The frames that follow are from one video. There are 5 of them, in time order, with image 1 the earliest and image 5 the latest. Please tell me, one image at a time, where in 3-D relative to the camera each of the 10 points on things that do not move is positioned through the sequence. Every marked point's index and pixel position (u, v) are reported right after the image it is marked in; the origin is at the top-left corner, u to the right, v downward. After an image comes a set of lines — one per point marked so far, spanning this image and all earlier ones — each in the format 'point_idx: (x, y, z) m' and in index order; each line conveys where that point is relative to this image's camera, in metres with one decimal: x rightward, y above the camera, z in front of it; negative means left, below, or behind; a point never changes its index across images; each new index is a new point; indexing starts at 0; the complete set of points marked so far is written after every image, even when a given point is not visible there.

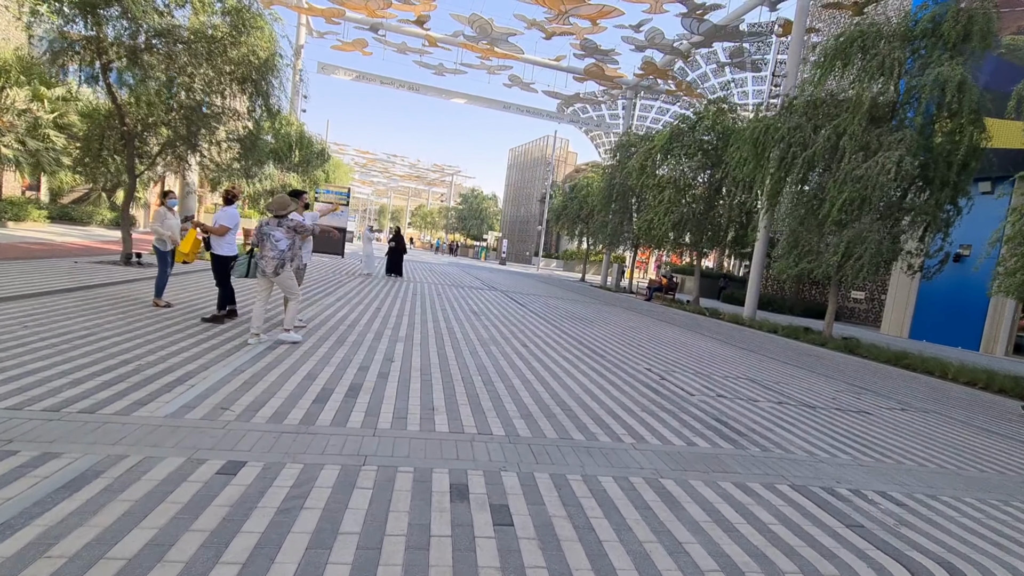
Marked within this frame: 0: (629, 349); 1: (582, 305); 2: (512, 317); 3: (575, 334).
0: (+2.2, -1.1, +9.2) m
1: (+2.6, -0.6, +17.4) m
2: (0.0, -0.7, +12.8) m
3: (+1.4, -1.0, +10.8) m
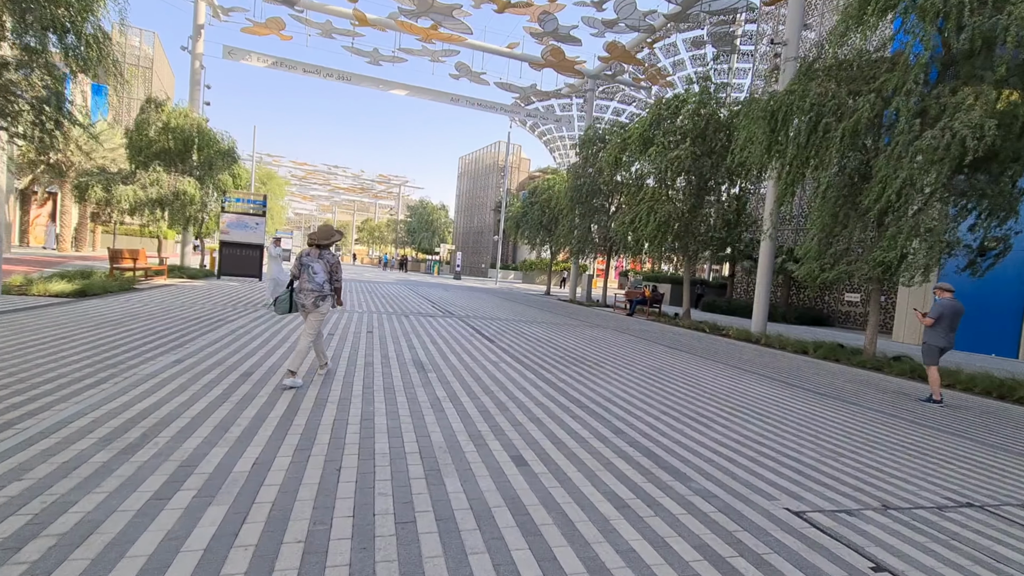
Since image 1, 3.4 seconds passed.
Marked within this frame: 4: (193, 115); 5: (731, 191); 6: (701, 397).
0: (+1.9, -1.5, +5.4) m
1: (+1.5, -1.2, +13.5) m
2: (-0.6, -1.3, +8.7) m
3: (+1.0, -1.4, +6.9) m
4: (-12.7, +6.9, +19.5) m
5: (+8.7, +3.9, +19.9) m
6: (+2.7, -1.5, +6.9) m
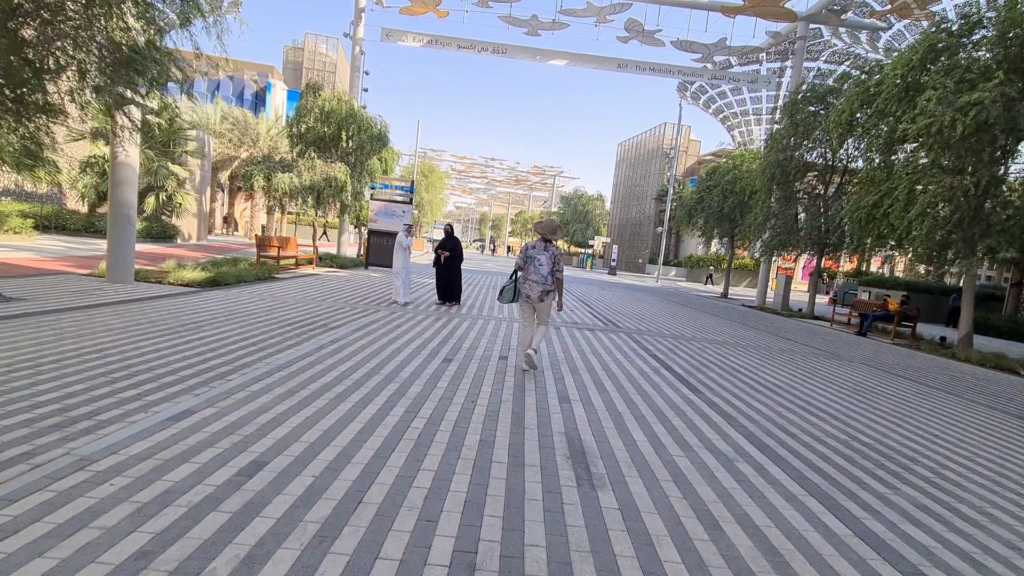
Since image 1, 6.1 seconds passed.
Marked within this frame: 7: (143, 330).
0: (+3.1, -1.8, +1.1) m
1: (+5.2, -1.4, +9.0) m
2: (+1.7, -1.4, +5.1) m
3: (+2.6, -1.6, +2.8) m
4: (-6.3, +7.2, +18.8) m
5: (+14.1, +3.5, +12.8) m
6: (+4.2, -1.8, +2.3) m
7: (-4.8, -0.6, +6.4) m
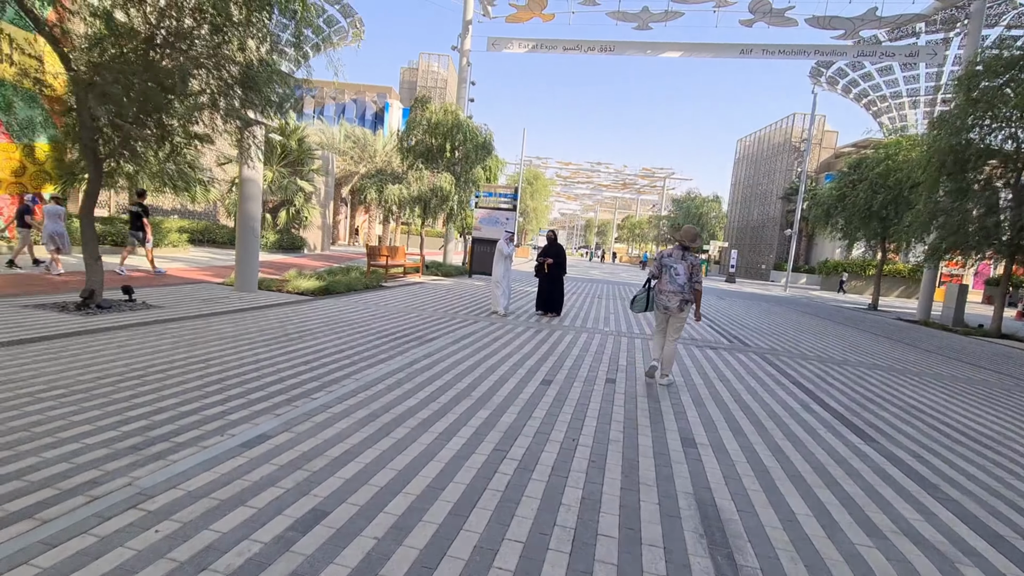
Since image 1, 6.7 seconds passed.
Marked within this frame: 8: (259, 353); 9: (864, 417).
0: (+3.1, -1.9, -0.3) m
1: (+6.8, -1.6, +6.9) m
2: (+2.6, -1.5, +3.8) m
3: (+3.0, -1.8, +1.5) m
4: (-2.2, +6.9, +19.1) m
5: (+16.4, +3.2, +8.8) m
6: (+4.5, -1.9, +0.6) m
7: (-3.5, -0.7, +6.5) m
8: (-3.0, -0.8, +5.8) m
9: (+3.8, -1.5, +5.2) m
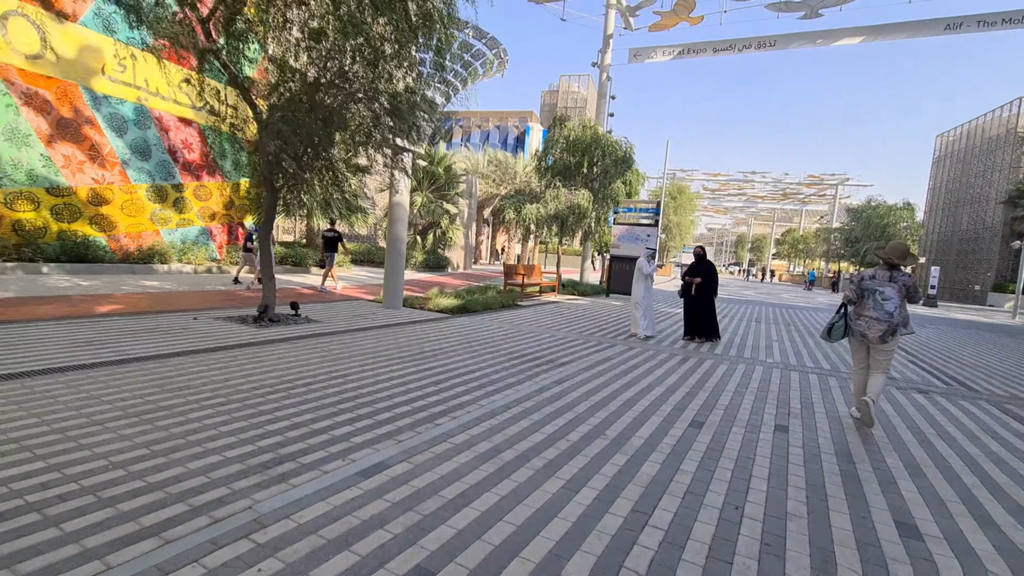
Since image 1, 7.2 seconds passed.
0: (+2.8, -1.9, -1.8) m
1: (+8.3, -1.9, +4.2) m
2: (+3.4, -1.7, +2.4) m
3: (+3.2, -1.8, 0.0) m
4: (+3.1, +6.2, +18.7) m
5: (+18.1, +2.7, +3.5) m
6: (+4.3, -2.0, -1.3) m
7: (-1.7, -0.9, +6.7) m
8: (-1.4, -1.0, +5.9) m
9: (+4.9, -1.7, +3.4) m
